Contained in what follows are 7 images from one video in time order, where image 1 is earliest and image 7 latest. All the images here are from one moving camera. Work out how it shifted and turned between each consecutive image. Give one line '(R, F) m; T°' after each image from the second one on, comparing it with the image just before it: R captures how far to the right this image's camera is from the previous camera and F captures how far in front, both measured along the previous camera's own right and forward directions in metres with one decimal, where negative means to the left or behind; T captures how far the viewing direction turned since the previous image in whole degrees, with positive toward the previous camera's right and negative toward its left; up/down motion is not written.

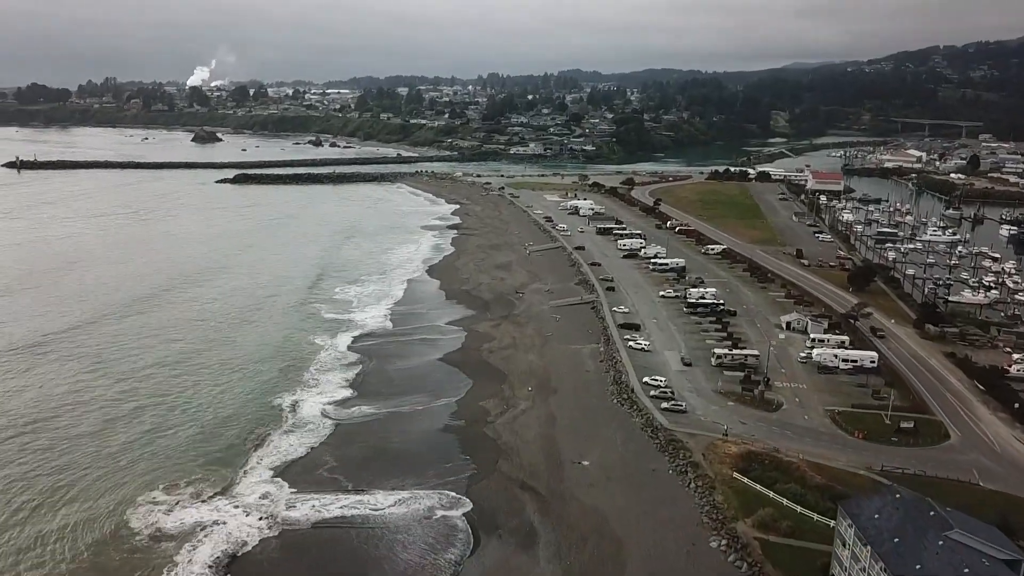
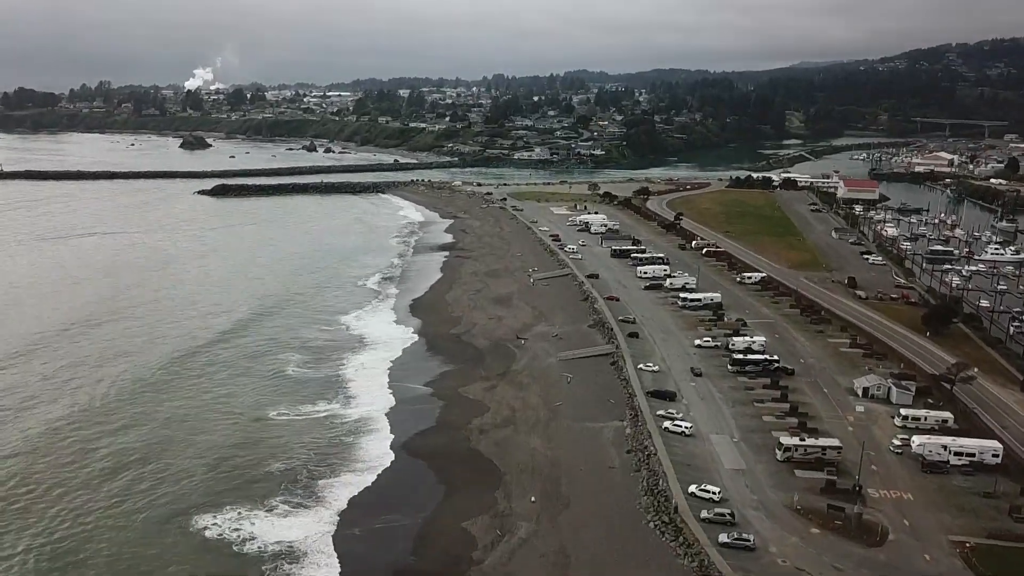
(+0.2, +4.2) m; 0°
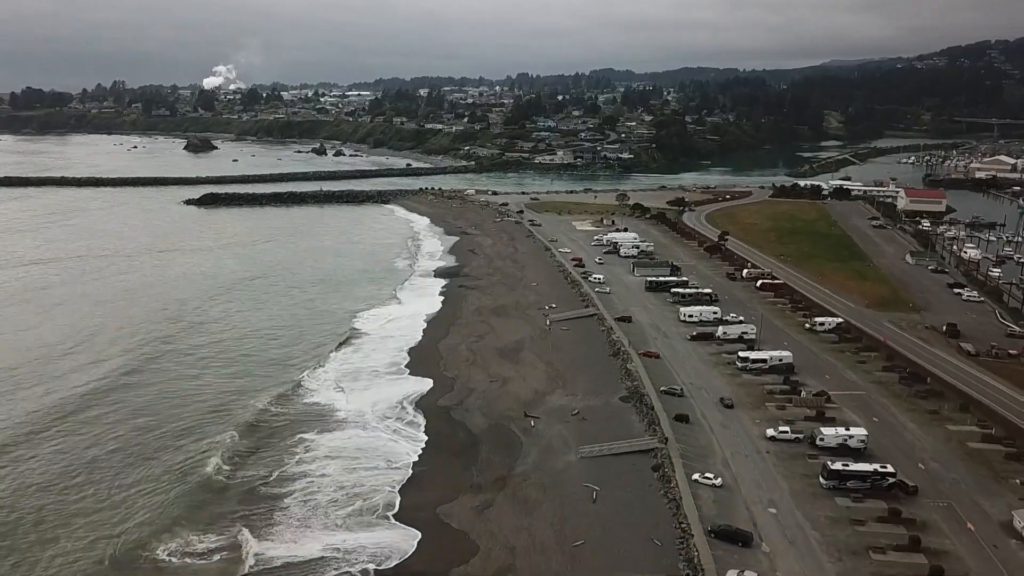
(+0.3, +4.7) m; -2°
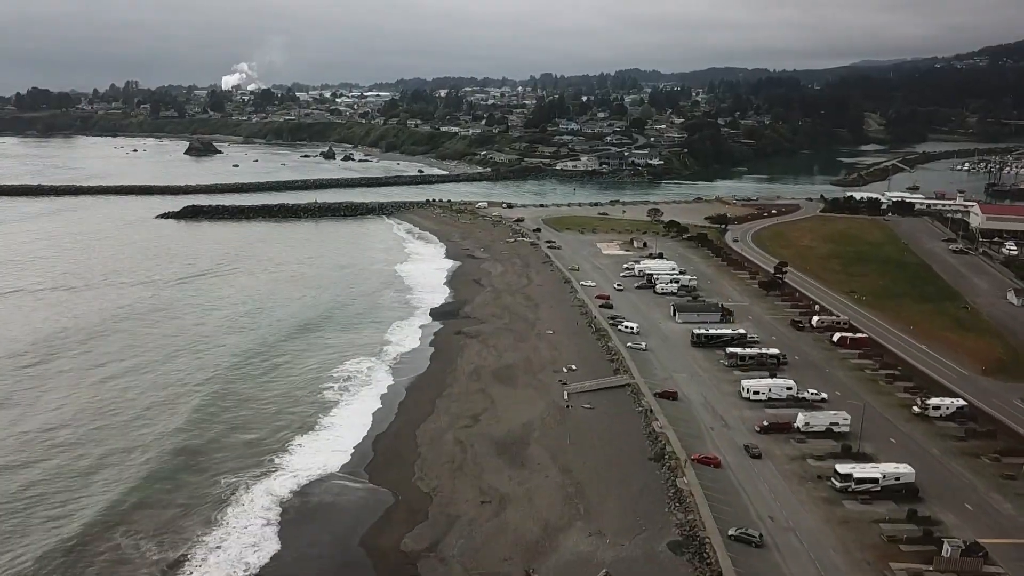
(+0.3, +4.8) m; -2°
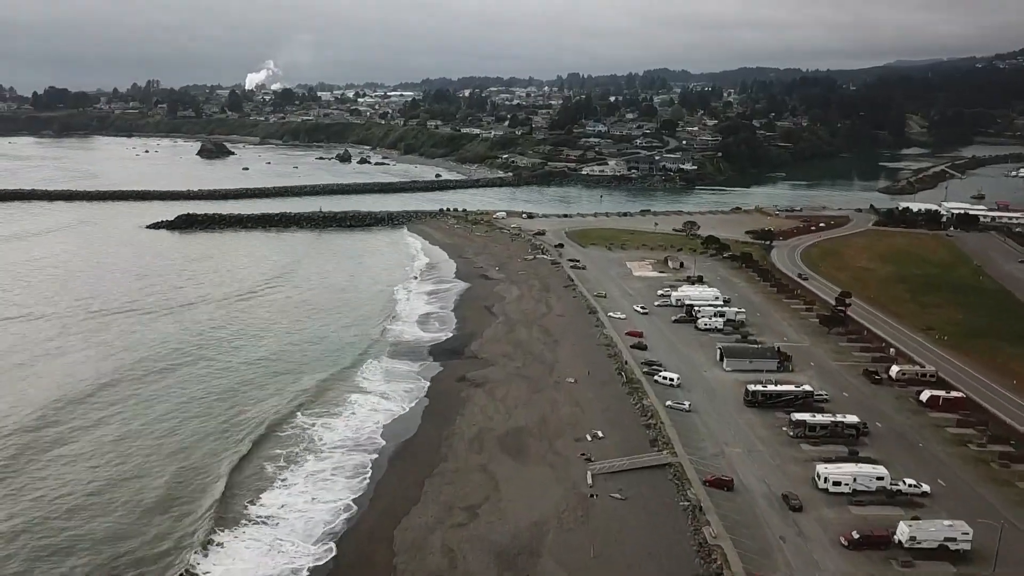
(+0.2, +3.2) m; -2°
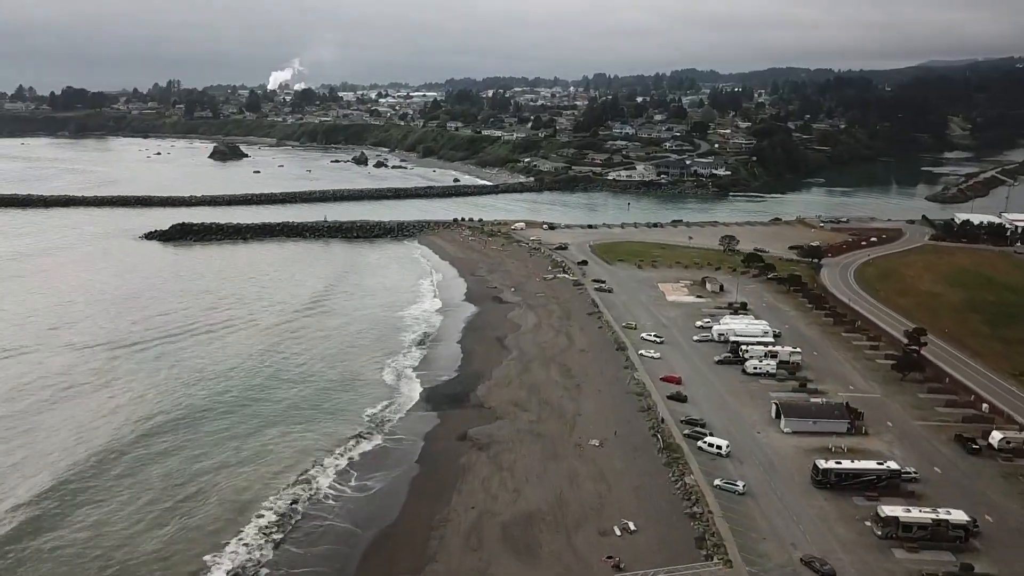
(+0.2, +2.8) m; -2°
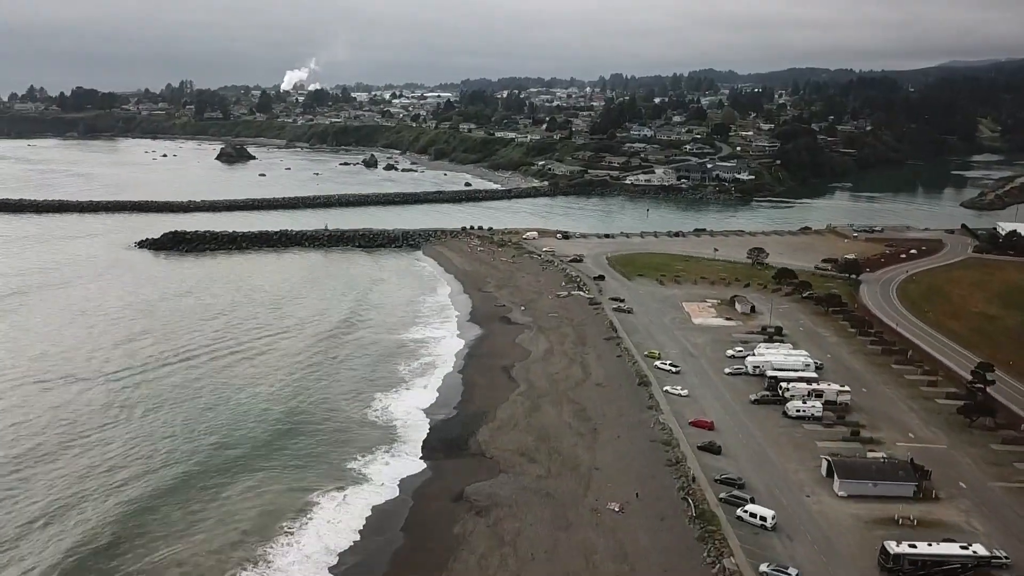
(+0.1, +2.0) m; -1°
